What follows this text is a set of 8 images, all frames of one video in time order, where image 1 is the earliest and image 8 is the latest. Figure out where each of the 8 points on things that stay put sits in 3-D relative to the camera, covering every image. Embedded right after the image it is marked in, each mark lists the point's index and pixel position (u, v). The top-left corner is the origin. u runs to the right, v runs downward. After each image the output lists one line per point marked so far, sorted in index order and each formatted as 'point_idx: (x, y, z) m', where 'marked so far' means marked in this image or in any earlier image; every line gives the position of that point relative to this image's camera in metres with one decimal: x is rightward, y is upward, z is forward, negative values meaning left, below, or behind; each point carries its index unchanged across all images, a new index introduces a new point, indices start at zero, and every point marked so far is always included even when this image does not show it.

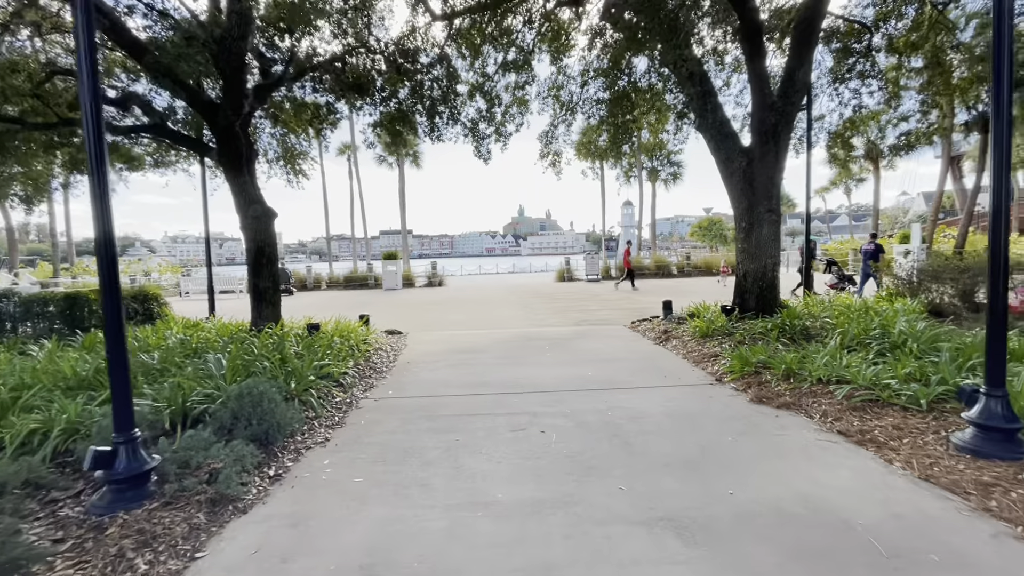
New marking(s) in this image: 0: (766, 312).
0: (+3.6, -0.3, +6.7) m
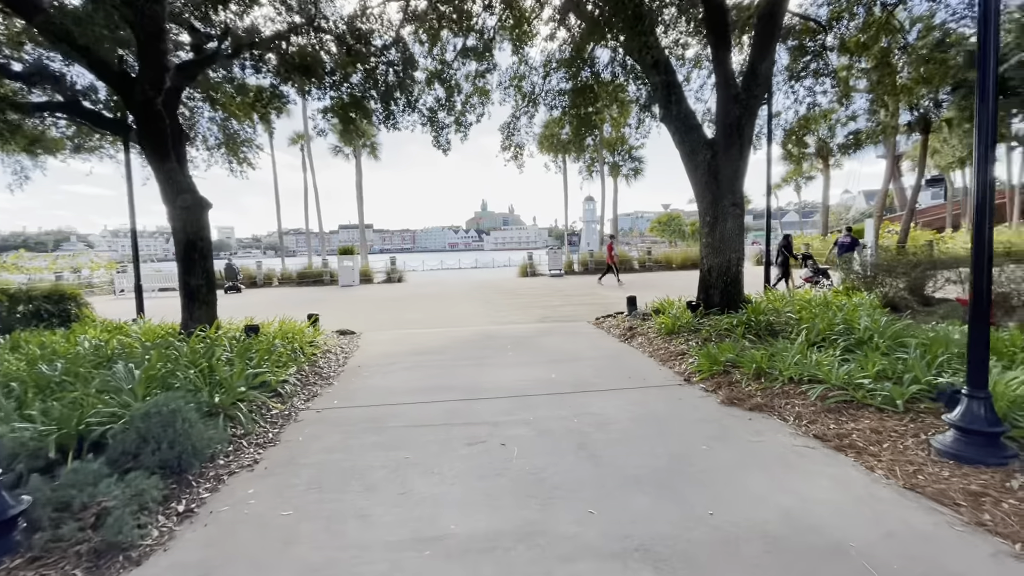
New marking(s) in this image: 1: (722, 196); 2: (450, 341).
0: (+3.0, -0.3, +6.6) m
1: (+2.9, +1.3, +6.7) m
2: (-0.9, -0.8, +6.9) m
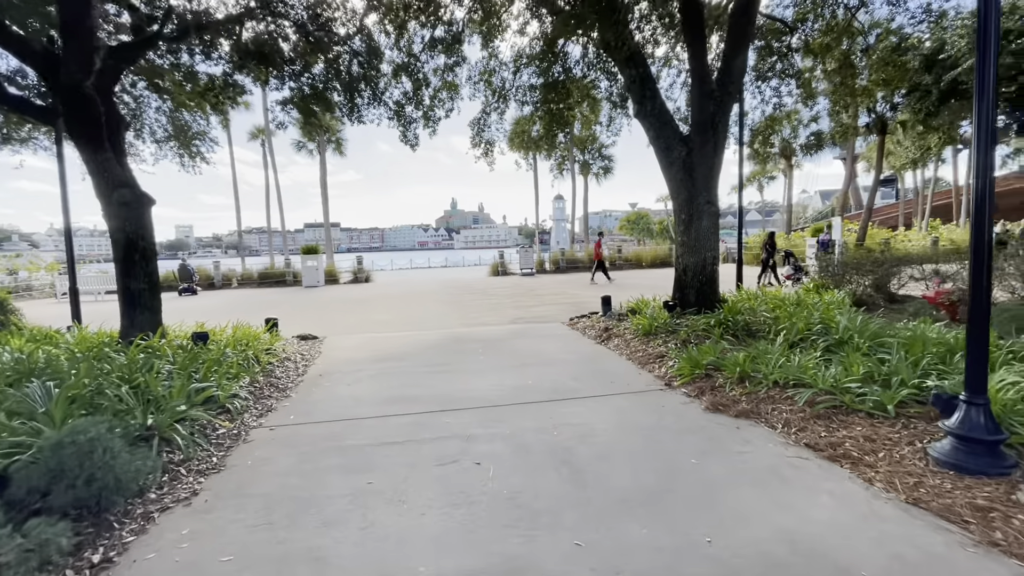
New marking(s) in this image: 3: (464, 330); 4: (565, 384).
0: (+2.6, -0.3, +6.5) m
1: (+2.5, +1.3, +6.6) m
2: (-1.2, -0.8, +6.5) m
3: (-0.8, -0.7, +7.6) m
4: (+0.5, -0.9, +4.5) m
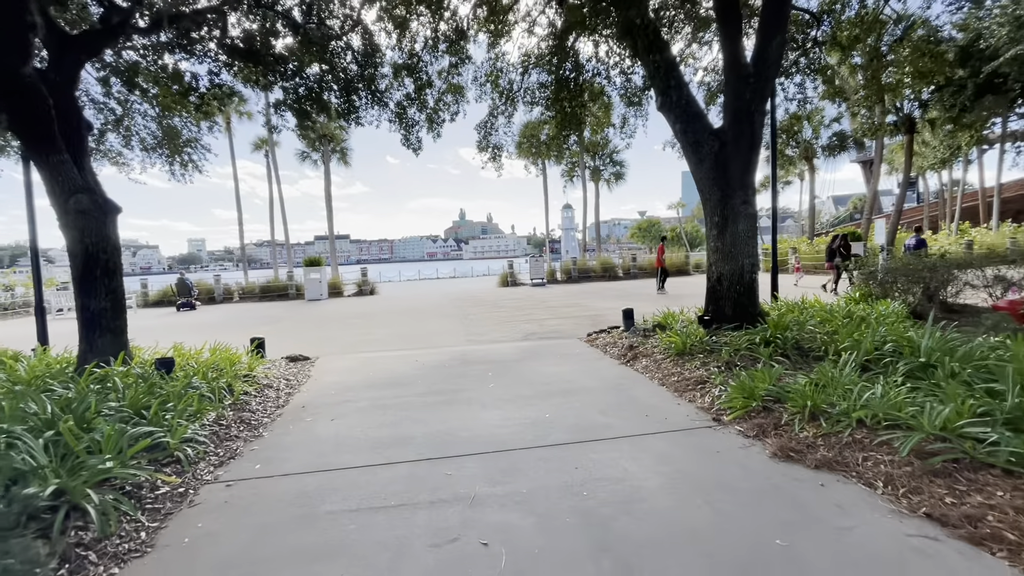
0: (+2.8, -0.4, +5.8) m
1: (+2.7, +1.2, +5.8) m
2: (-1.1, -1.0, +5.8) m
3: (-0.6, -0.9, +6.9) m
4: (+0.6, -1.0, +3.7) m
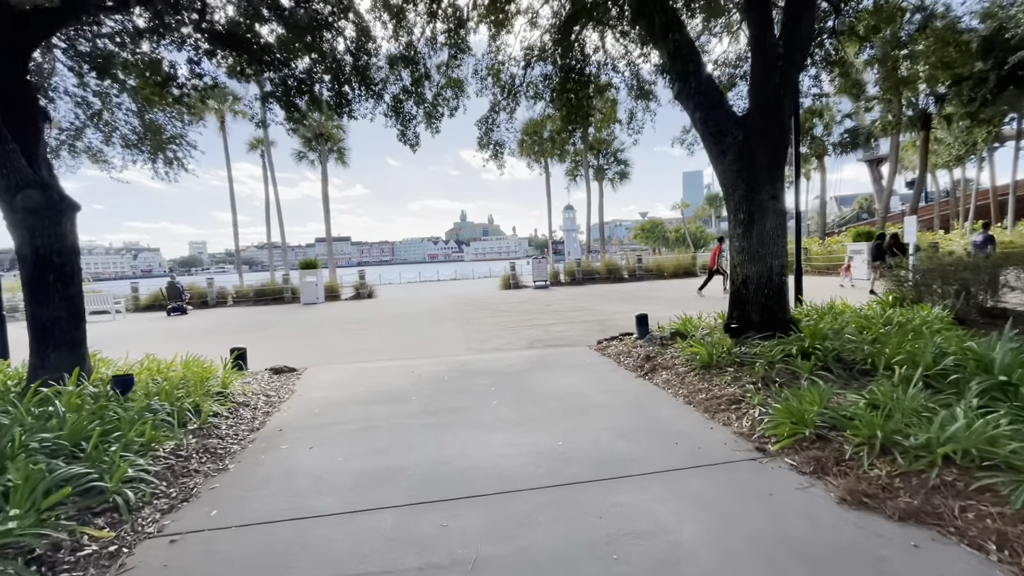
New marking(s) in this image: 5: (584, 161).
0: (+2.8, -0.4, +5.2) m
1: (+2.7, +1.1, +5.3) m
2: (-1.0, -1.0, +5.2) m
3: (-0.5, -0.9, +6.4) m
4: (+0.7, -1.1, +3.2) m
5: (+2.9, +5.1, +19.3) m
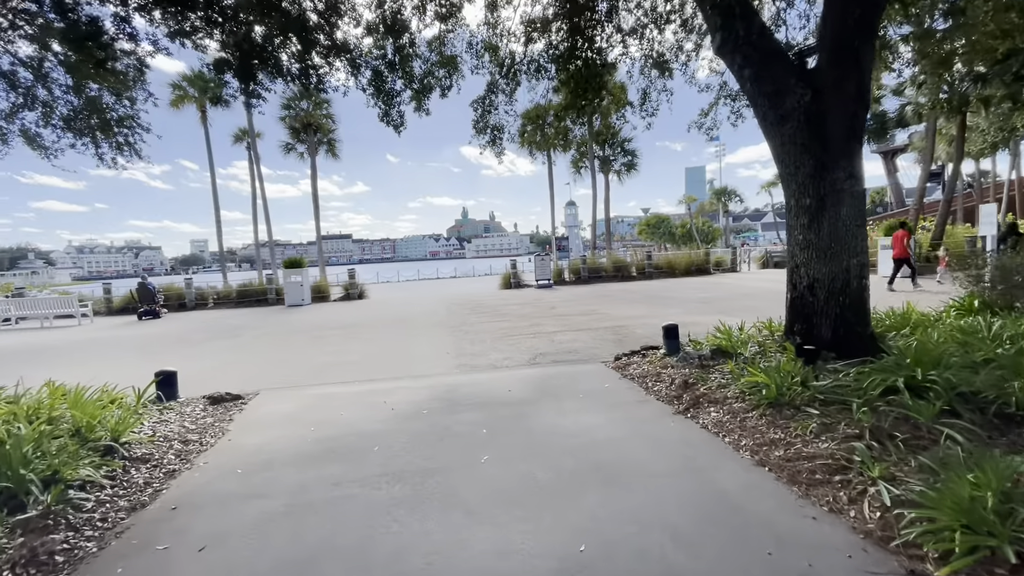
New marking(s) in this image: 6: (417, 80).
0: (+2.8, -0.5, +4.0) m
1: (+2.7, +1.1, +4.0) m
2: (-1.0, -1.1, +4.0) m
3: (-0.5, -1.0, +5.2) m
4: (+0.6, -1.1, +2.0) m
5: (+2.9, +5.2, +18.1) m
6: (-1.7, +3.8, +8.8) m
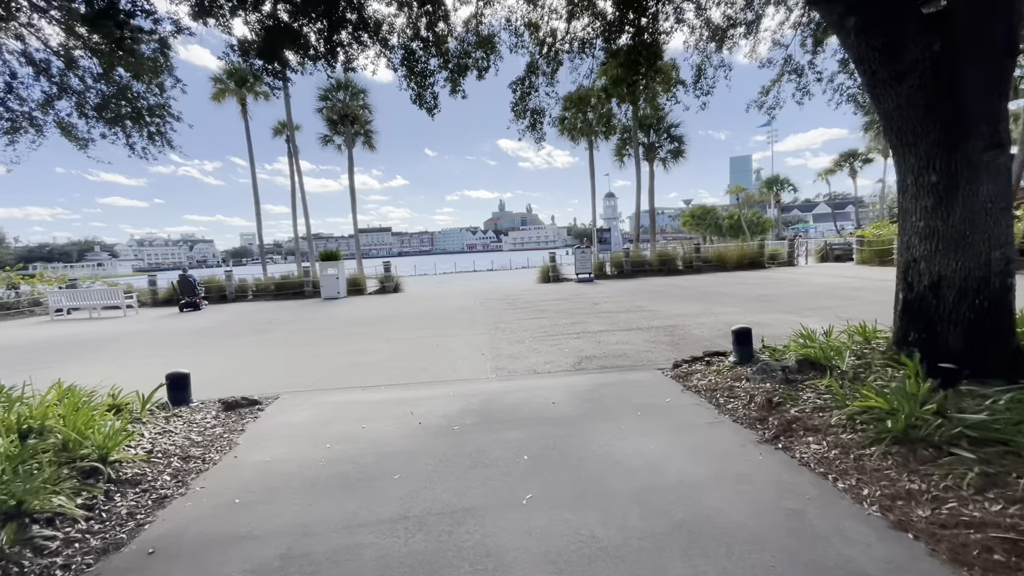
0: (+3.1, -0.5, +3.1) m
1: (+3.0, +1.1, +3.2) m
2: (-0.7, -1.1, +3.5) m
3: (-0.1, -0.9, +4.6) m
4: (+0.8, -1.2, +1.3) m
5: (+4.3, +5.4, +17.1) m
6: (-1.0, +3.9, +8.2) m
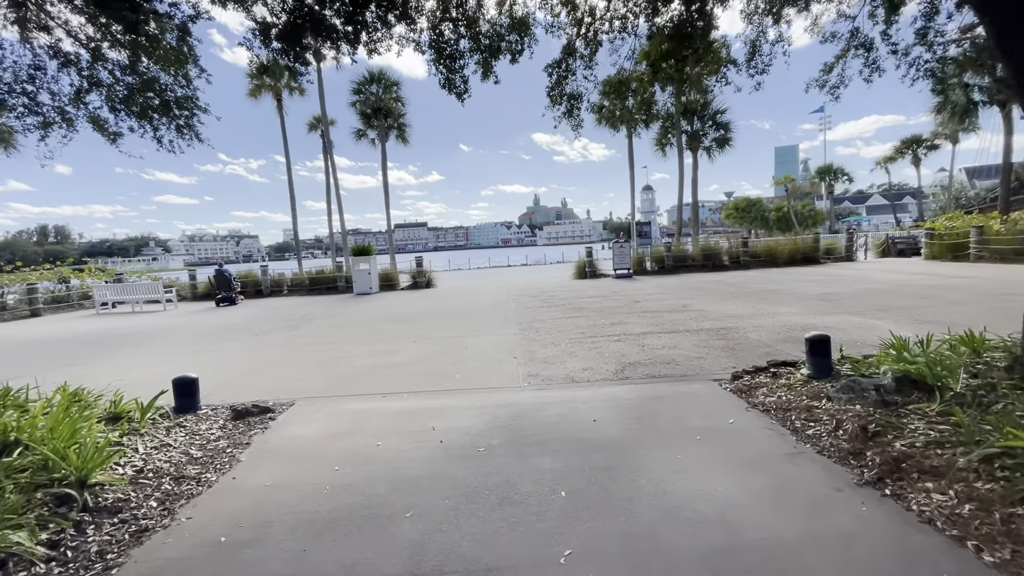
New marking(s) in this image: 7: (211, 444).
0: (+3.3, -0.5, +2.4) m
1: (+3.2, +1.0, +2.4) m
2: (-0.5, -1.1, +3.0) m
3: (+0.2, -0.9, +4.1) m
4: (+0.9, -1.2, +0.8) m
5: (+5.5, +5.5, +16.2) m
6: (-0.5, +4.0, +7.7) m
7: (-2.1, -1.1, +3.3) m
